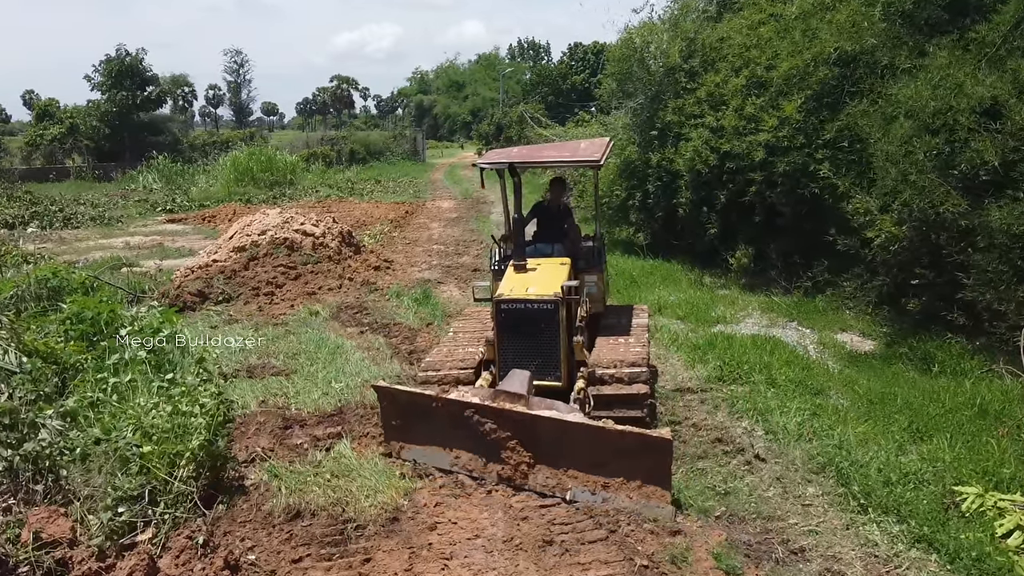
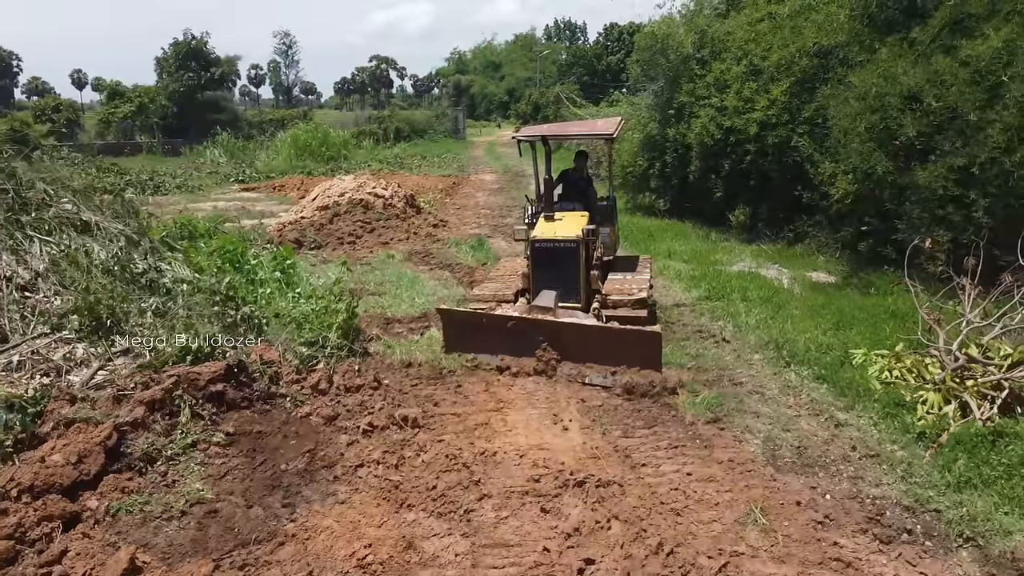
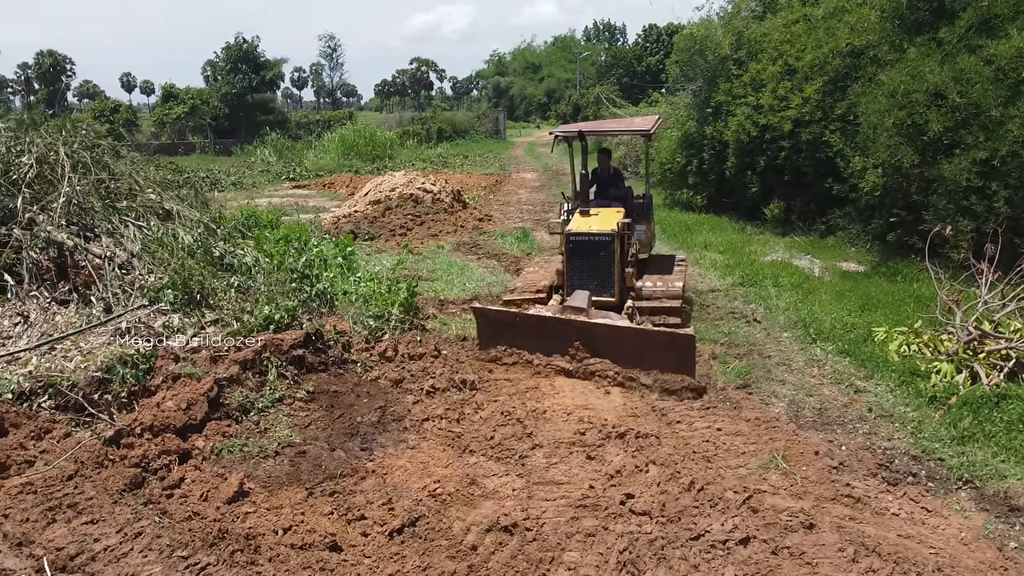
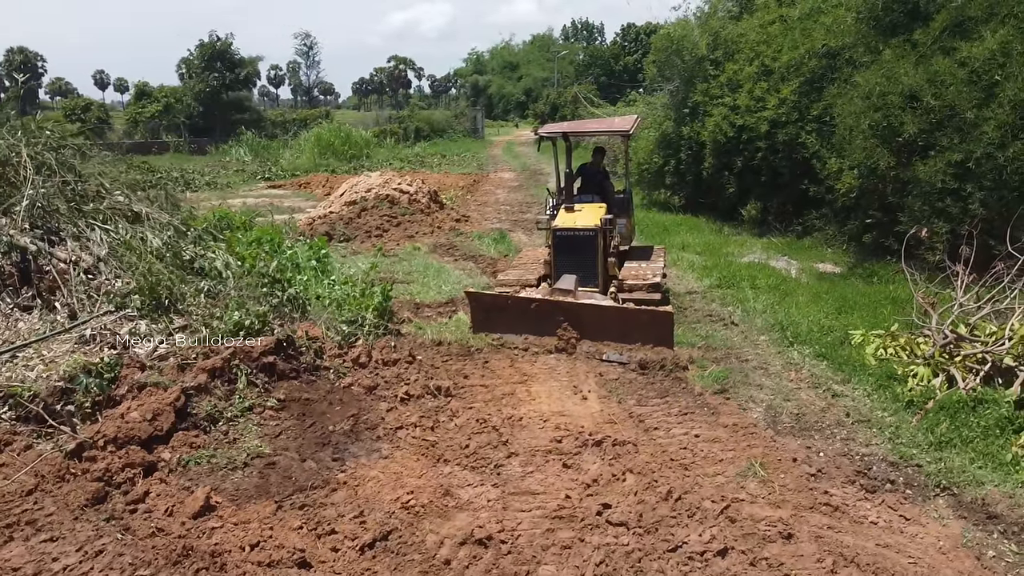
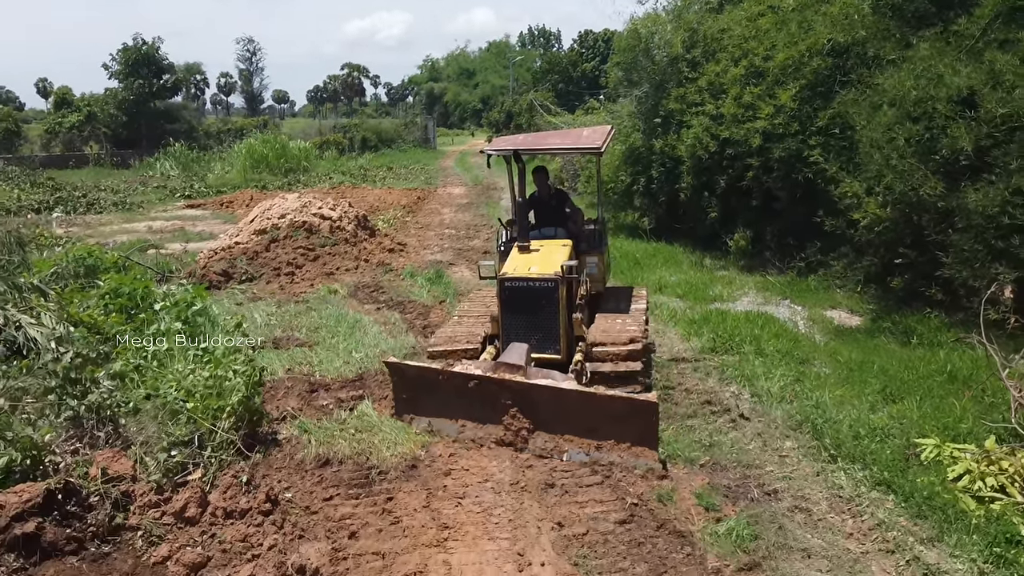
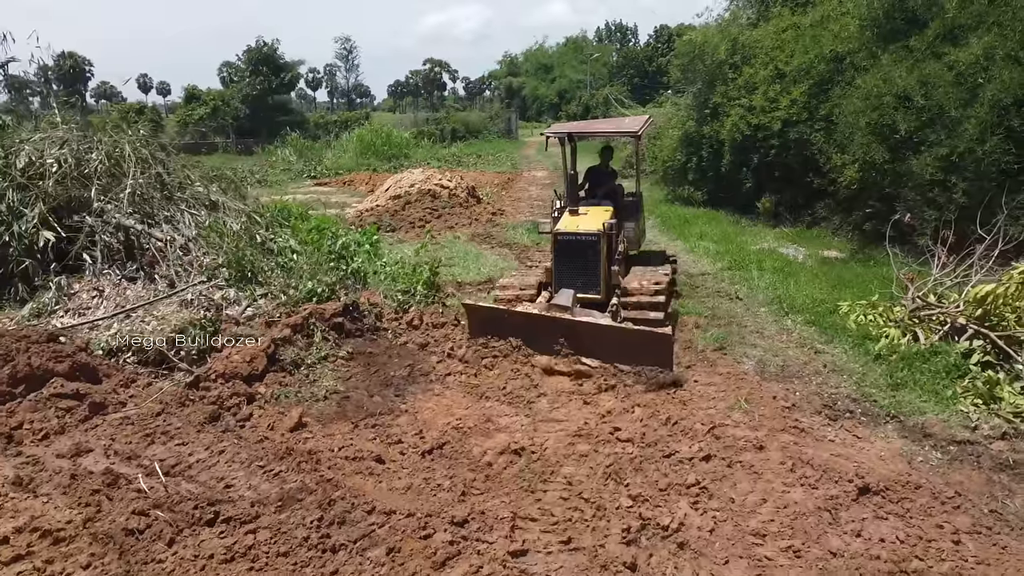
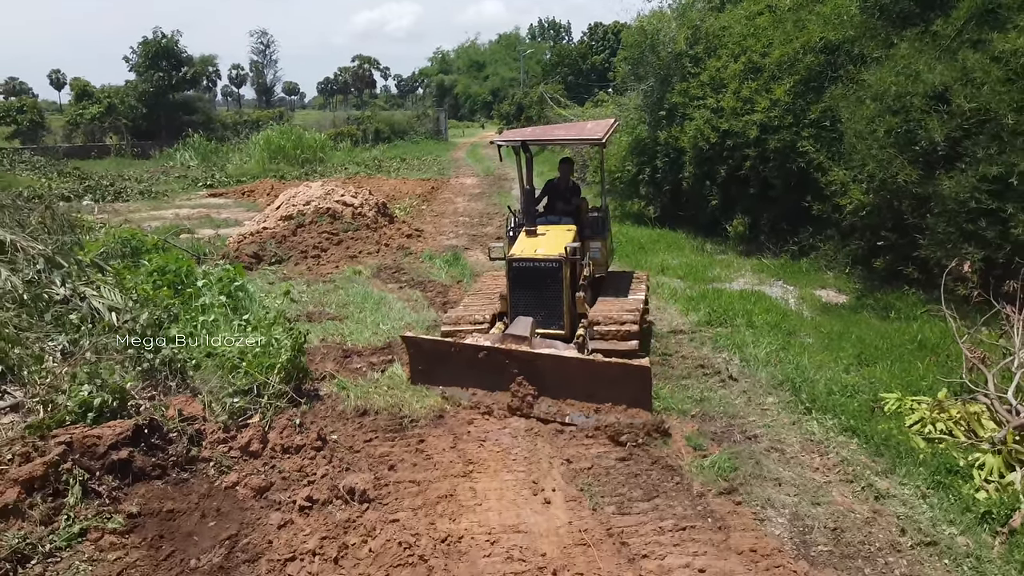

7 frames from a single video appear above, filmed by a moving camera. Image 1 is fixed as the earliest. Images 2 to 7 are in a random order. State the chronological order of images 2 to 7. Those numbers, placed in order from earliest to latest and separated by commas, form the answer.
5, 7, 2, 4, 3, 6
